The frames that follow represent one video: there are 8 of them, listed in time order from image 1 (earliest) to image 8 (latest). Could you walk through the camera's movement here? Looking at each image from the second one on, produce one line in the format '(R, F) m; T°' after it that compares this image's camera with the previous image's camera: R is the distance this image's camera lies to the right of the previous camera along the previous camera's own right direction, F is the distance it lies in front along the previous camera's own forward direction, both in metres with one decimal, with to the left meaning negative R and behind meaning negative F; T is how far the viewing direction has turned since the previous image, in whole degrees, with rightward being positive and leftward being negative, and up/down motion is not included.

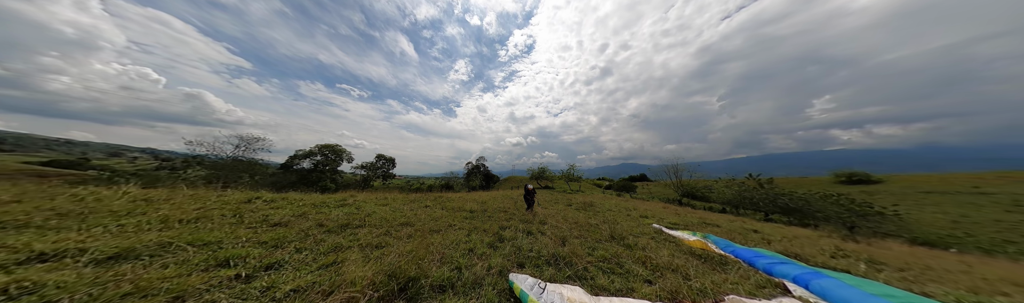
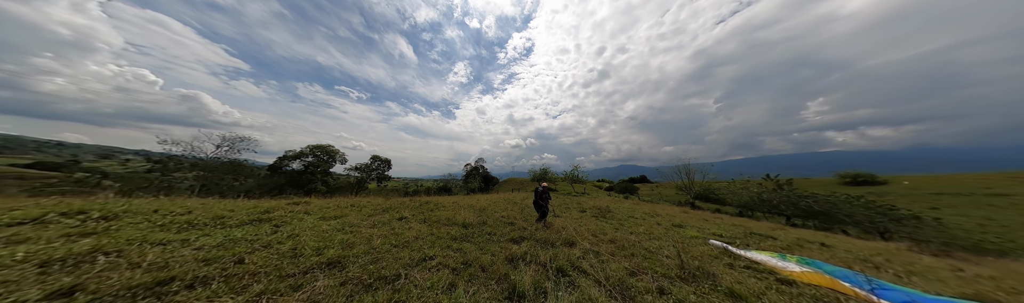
(-0.4, +2.6) m; 0°
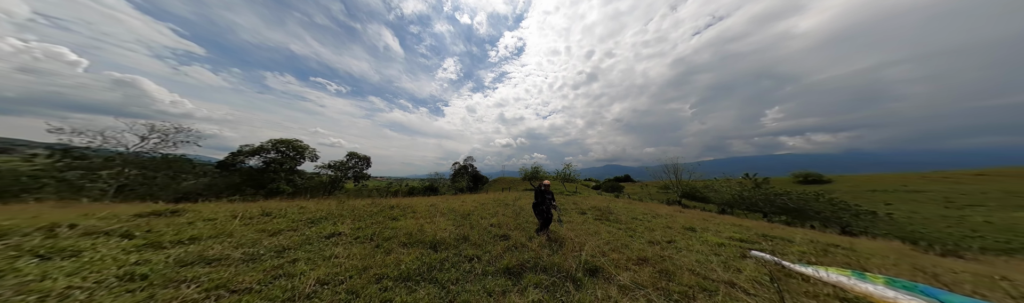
(-0.1, +2.2) m; +4°
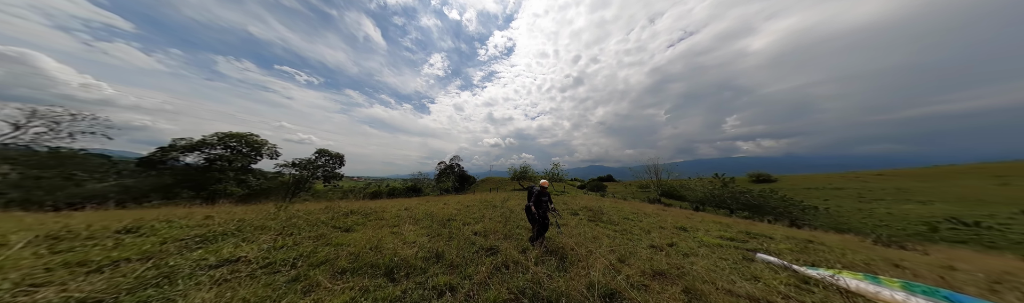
(-0.1, +1.1) m; +4°
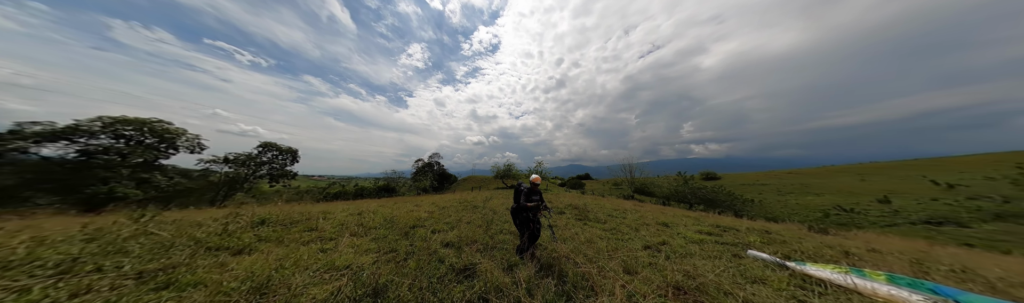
(0.0, +1.2) m; +6°
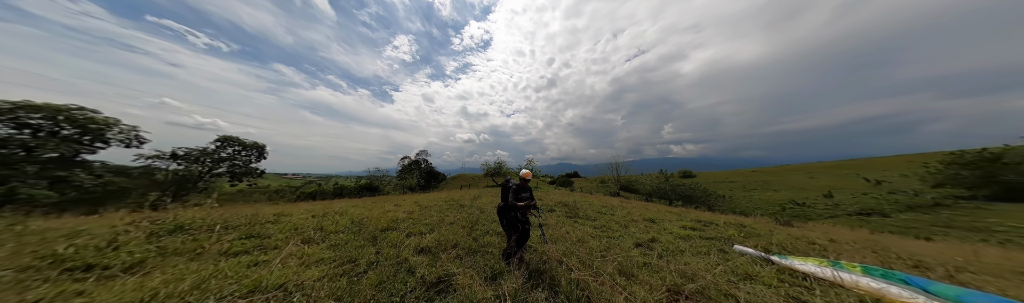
(+0.1, +0.5) m; +3°
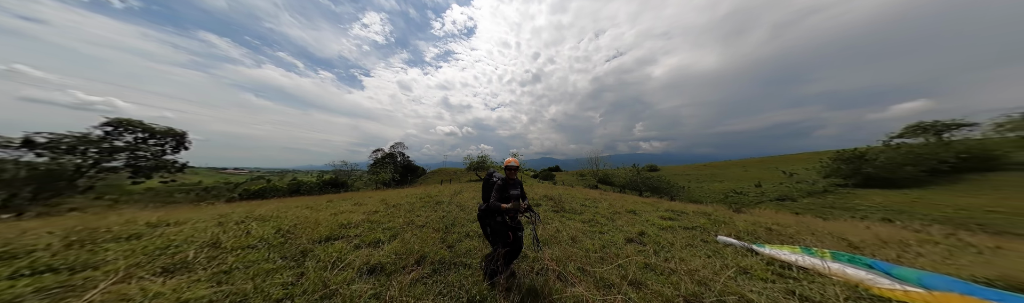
(-0.1, +1.0) m; +6°
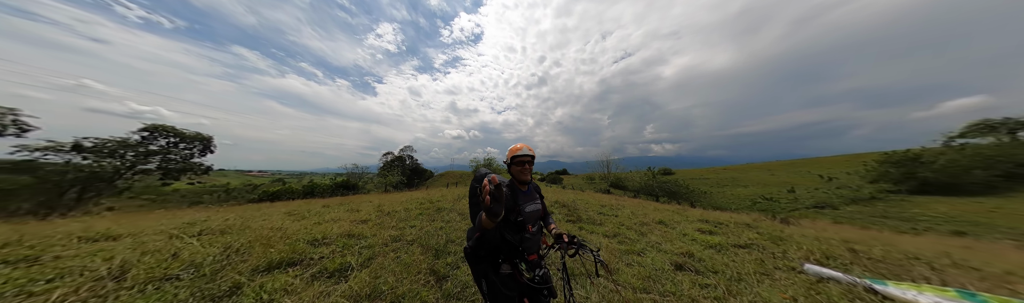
(-0.1, +1.2) m; -2°
